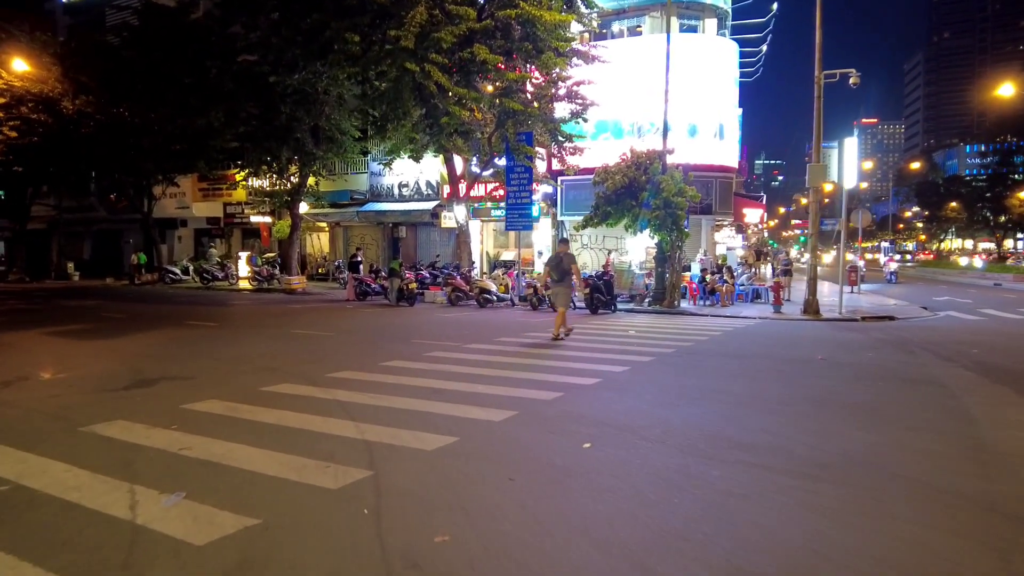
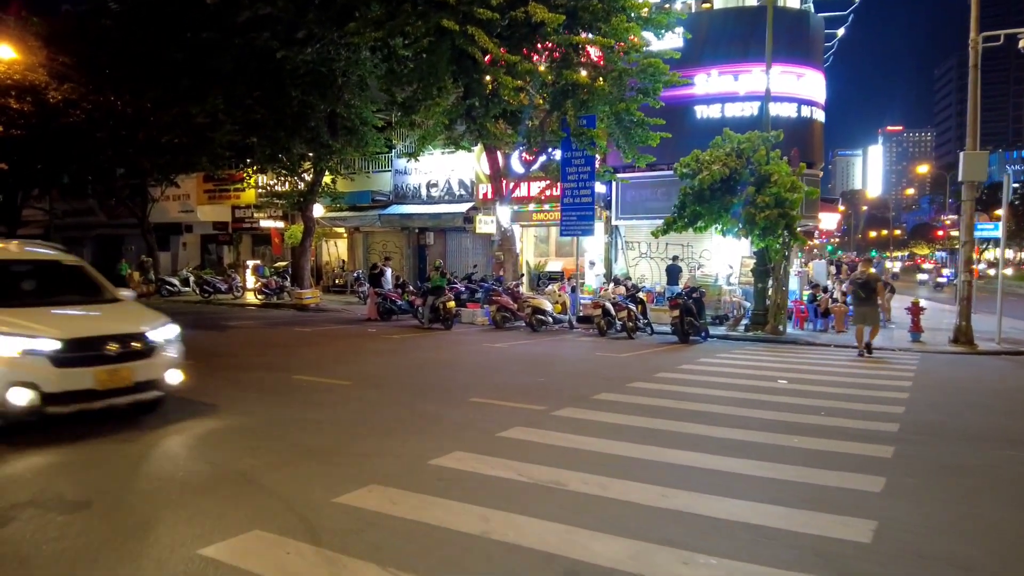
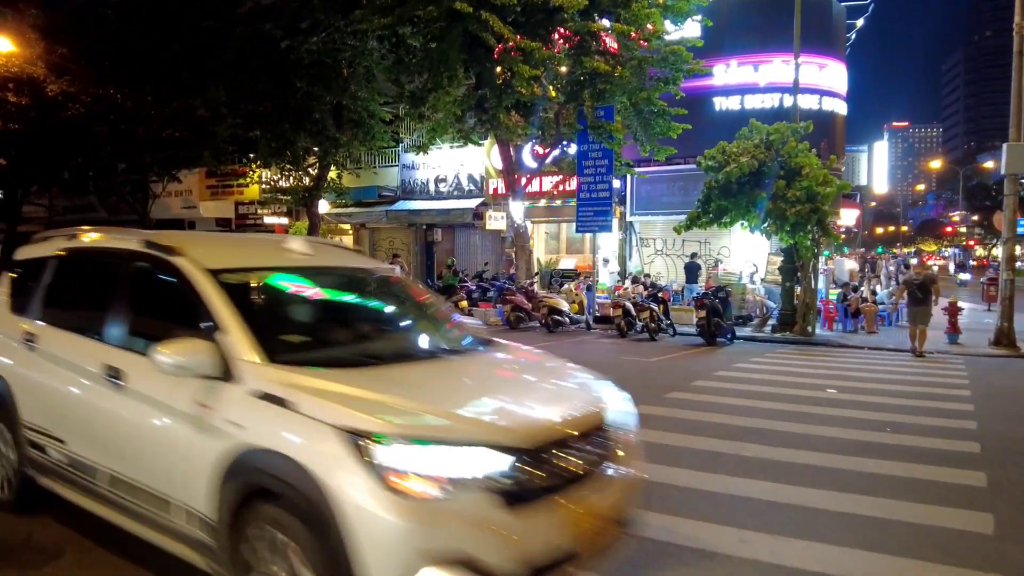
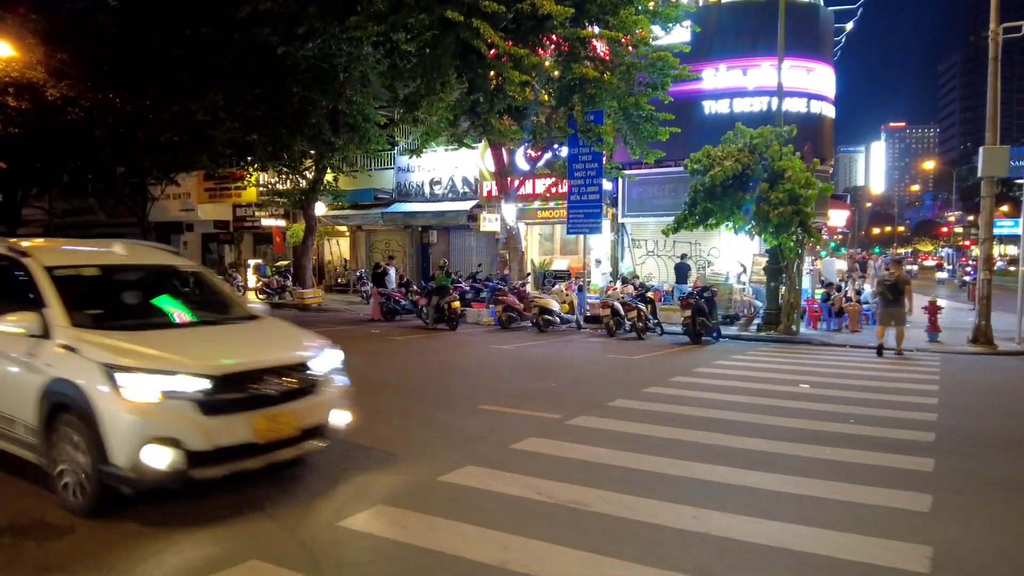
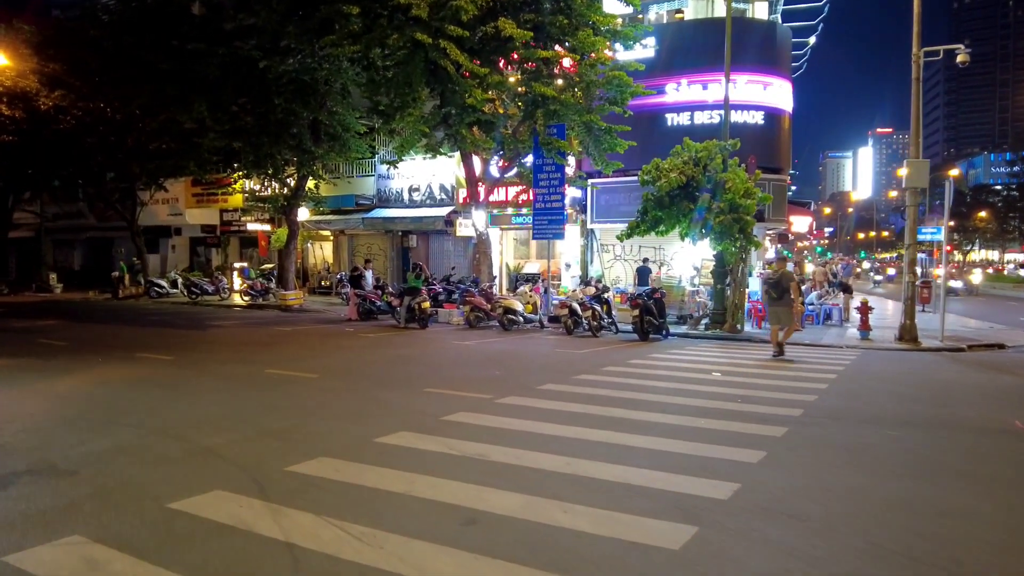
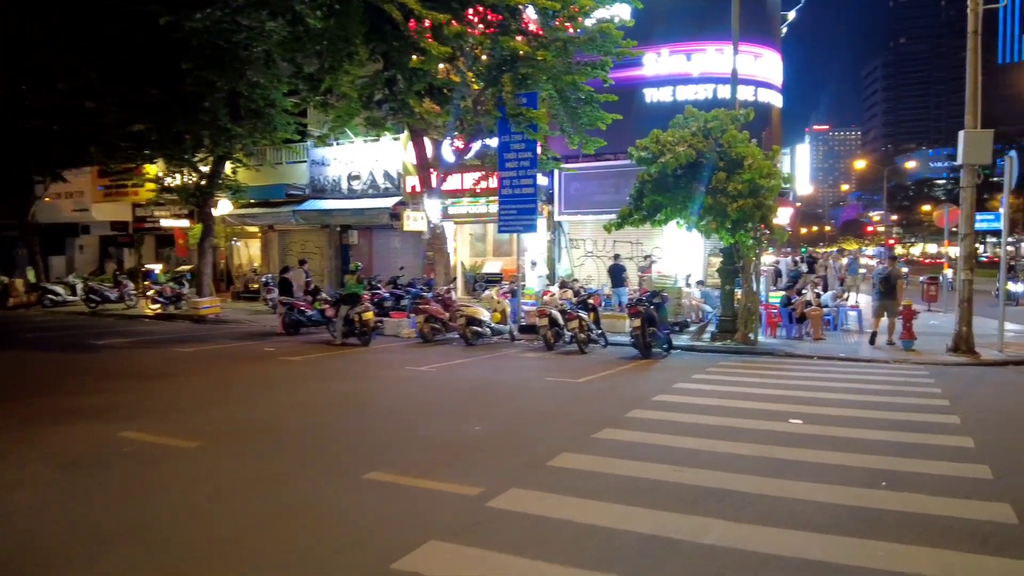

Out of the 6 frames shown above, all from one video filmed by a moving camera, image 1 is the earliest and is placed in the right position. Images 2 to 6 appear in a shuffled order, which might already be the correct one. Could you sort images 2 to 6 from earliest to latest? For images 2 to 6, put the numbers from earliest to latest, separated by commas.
5, 2, 4, 3, 6
